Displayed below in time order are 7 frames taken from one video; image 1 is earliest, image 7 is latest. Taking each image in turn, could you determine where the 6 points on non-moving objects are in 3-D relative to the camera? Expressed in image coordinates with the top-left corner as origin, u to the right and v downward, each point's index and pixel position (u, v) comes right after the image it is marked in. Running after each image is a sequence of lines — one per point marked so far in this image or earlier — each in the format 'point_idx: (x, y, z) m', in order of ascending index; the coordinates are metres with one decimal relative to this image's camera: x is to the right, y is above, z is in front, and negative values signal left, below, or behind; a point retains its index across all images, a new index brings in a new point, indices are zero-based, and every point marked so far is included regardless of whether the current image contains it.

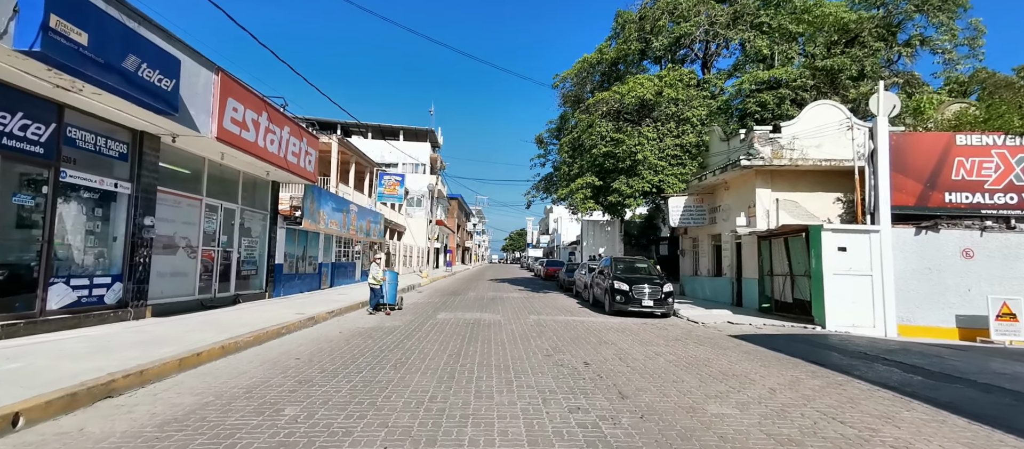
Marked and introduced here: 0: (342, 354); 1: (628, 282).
0: (-3.0, -2.3, +7.9) m
1: (+3.6, -1.8, +13.8) m
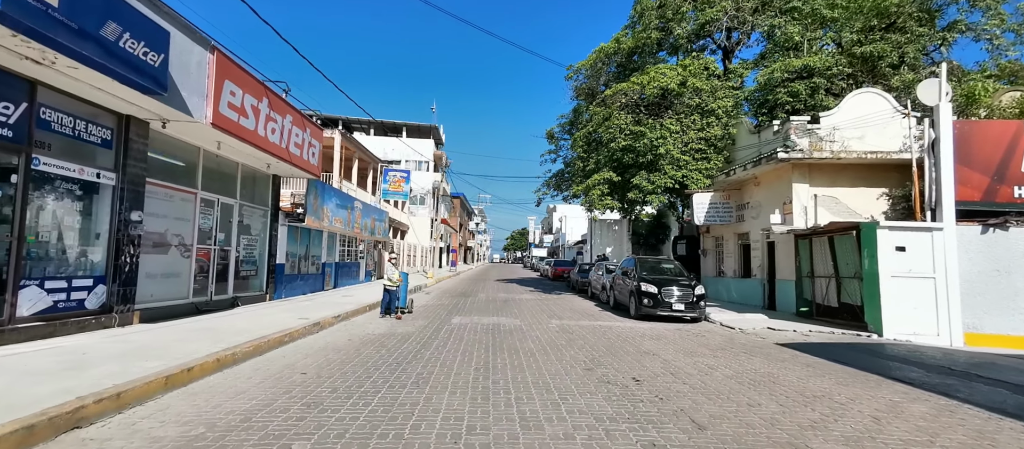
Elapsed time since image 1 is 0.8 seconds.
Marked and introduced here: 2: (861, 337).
0: (-2.5, -2.2, +6.9) m
1: (+4.2, -1.7, +12.9) m
2: (+7.5, -2.4, +9.6) m
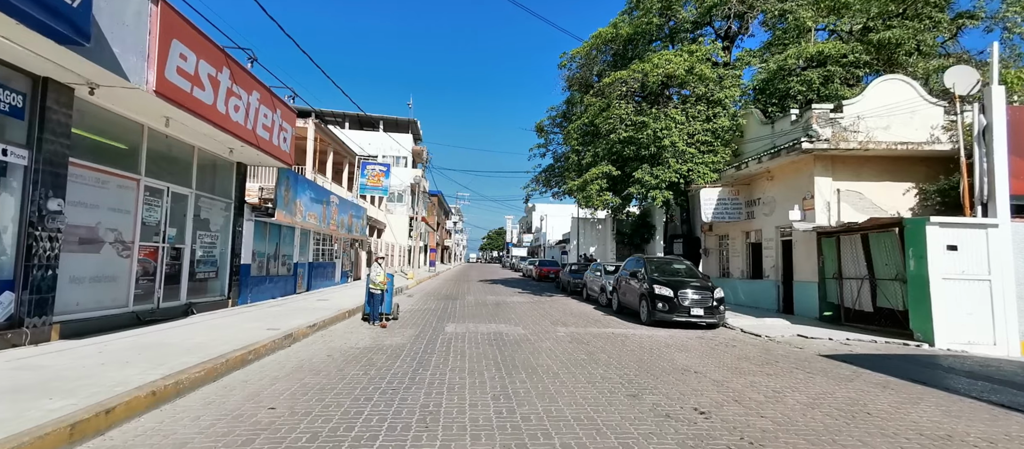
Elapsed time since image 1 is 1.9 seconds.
0: (-2.1, -2.1, +5.4) m
1: (+4.2, -1.6, +11.7) m
2: (+7.7, -2.4, +8.6) m
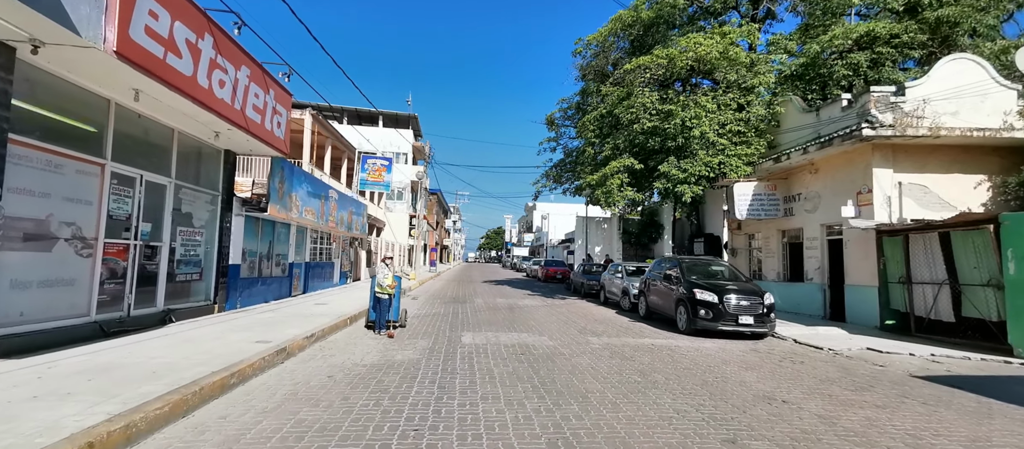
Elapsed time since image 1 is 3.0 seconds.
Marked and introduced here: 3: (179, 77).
0: (-1.5, -2.0, +4.1) m
1: (+4.7, -1.5, +10.4) m
2: (+8.3, -2.3, +7.3) m
3: (-5.4, +2.4, +7.3) m
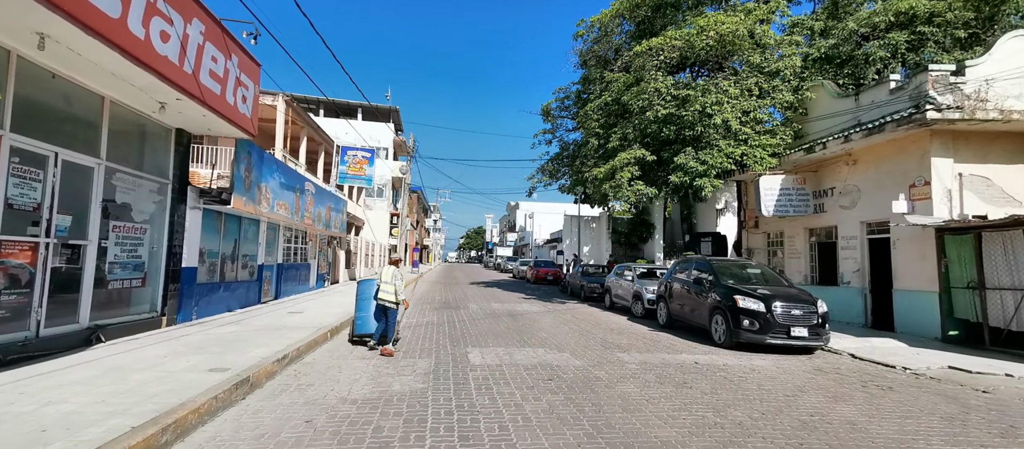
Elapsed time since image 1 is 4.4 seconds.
0: (-1.0, -1.9, +2.4) m
1: (+5.0, -1.5, +9.0) m
2: (+8.7, -2.2, +6.1) m
3: (-5.0, +2.5, +5.4) m
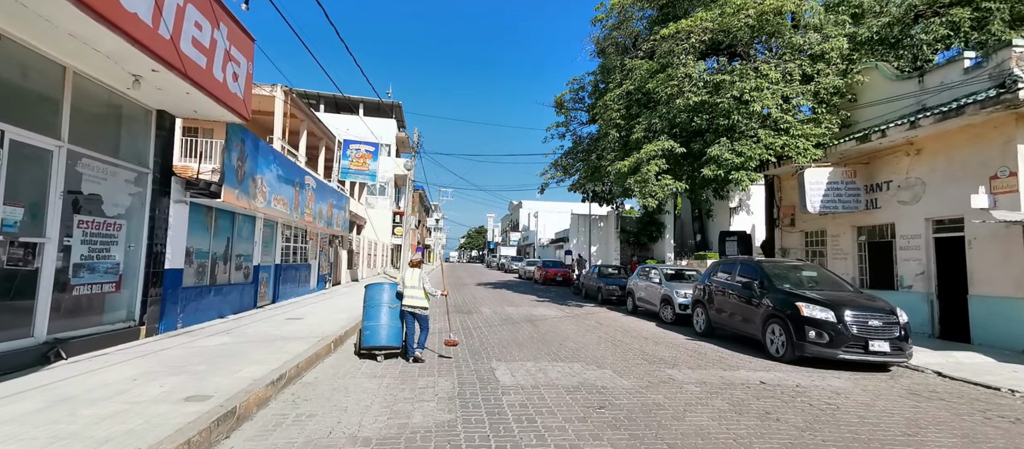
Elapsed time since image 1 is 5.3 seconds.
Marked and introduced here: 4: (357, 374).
0: (-0.4, -1.9, +1.2) m
1: (+5.5, -1.4, +7.8) m
2: (+9.2, -2.2, +5.0) m
3: (-4.4, +2.6, +4.2) m
4: (-2.5, -2.3, +6.9) m
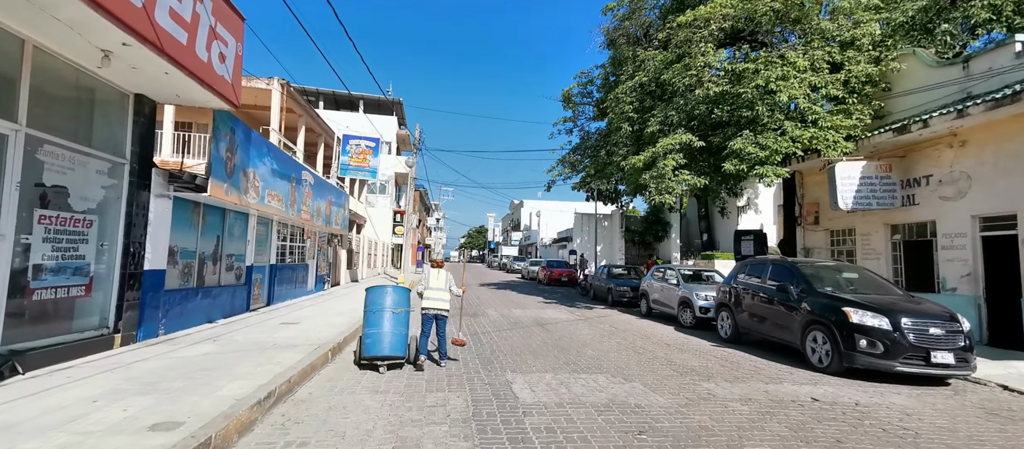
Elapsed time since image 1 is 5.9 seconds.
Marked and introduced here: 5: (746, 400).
0: (-0.2, -1.8, +0.5) m
1: (+5.8, -1.4, +7.1) m
2: (+9.5, -2.1, +4.2) m
3: (-4.2, +2.6, +3.5) m
4: (-2.2, -2.2, +6.1) m
5: (+3.1, -2.3, +5.8) m
